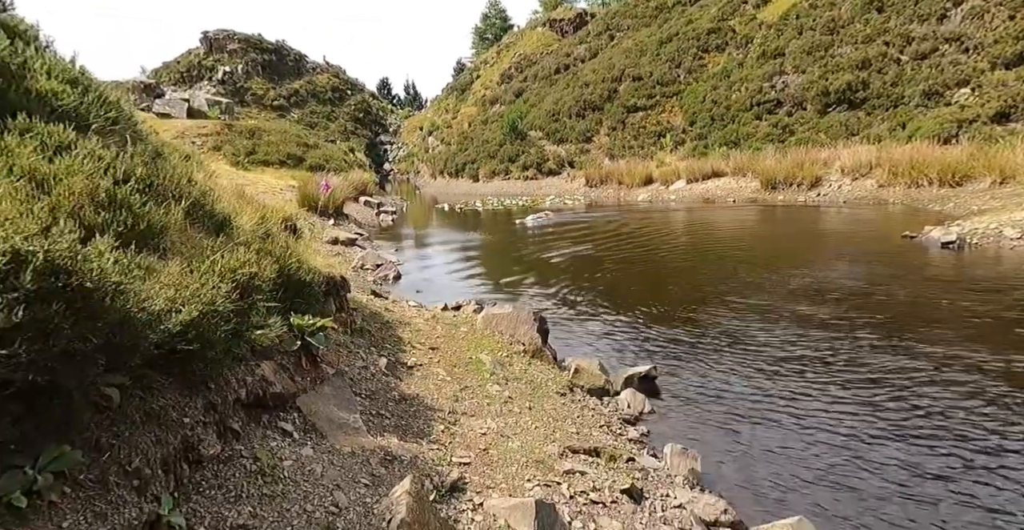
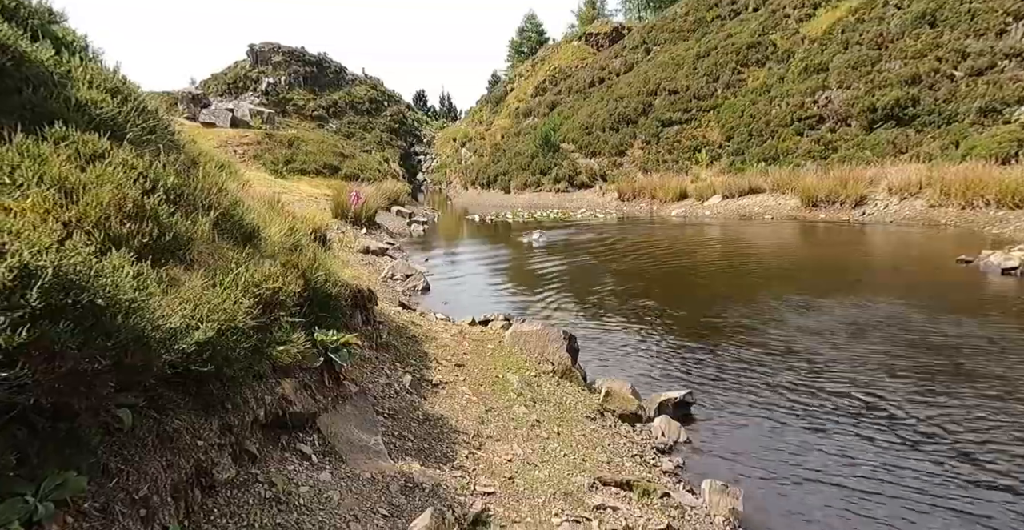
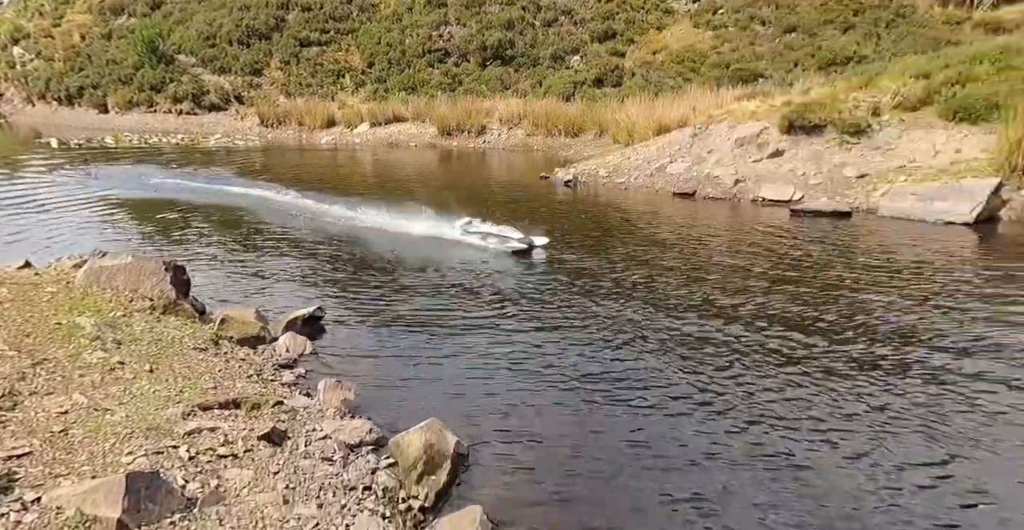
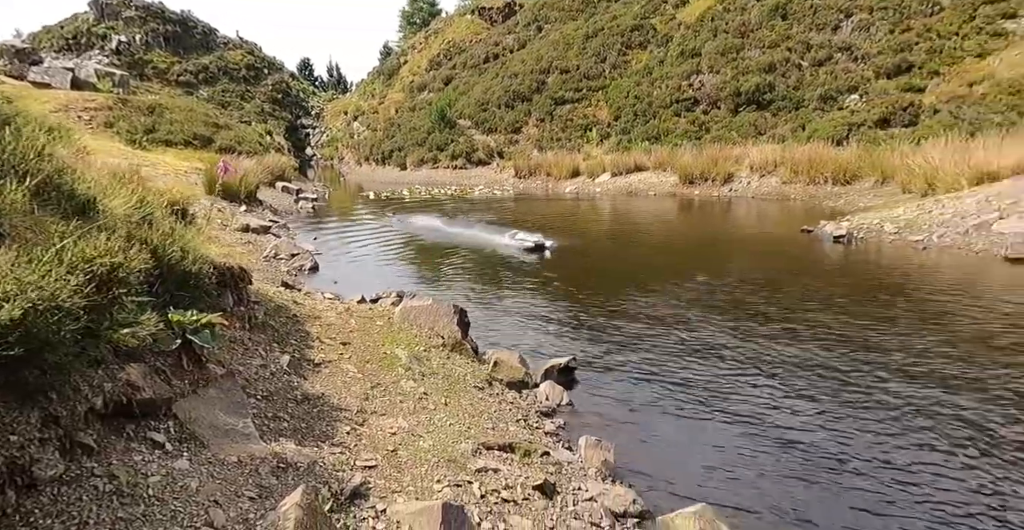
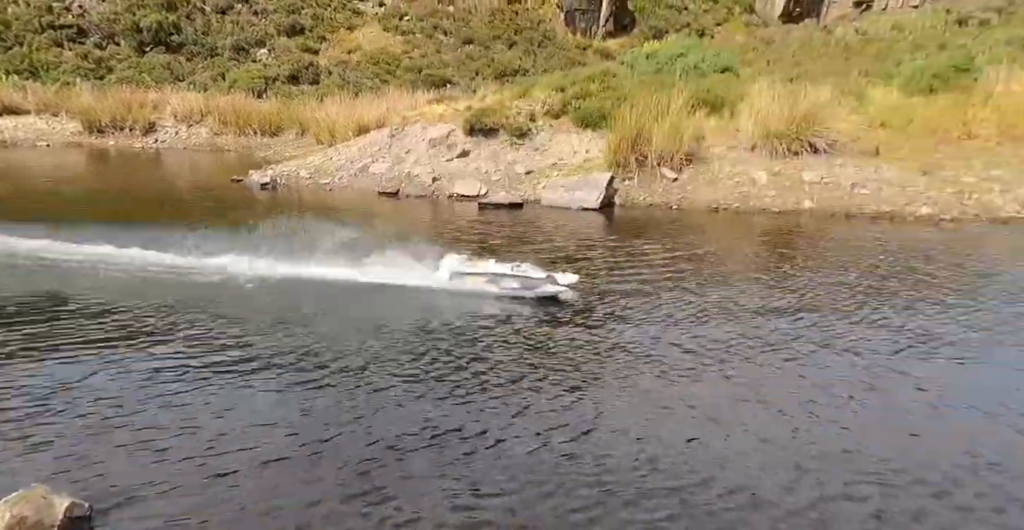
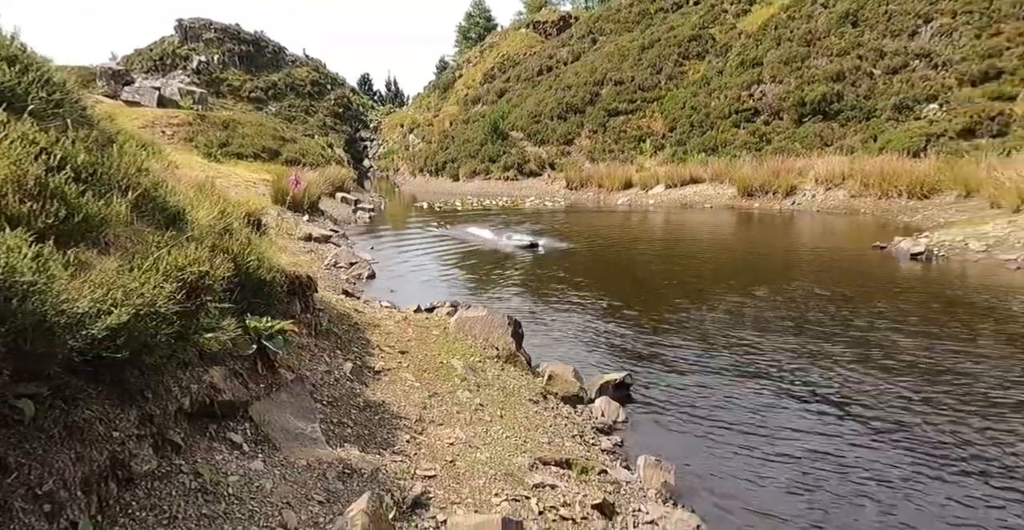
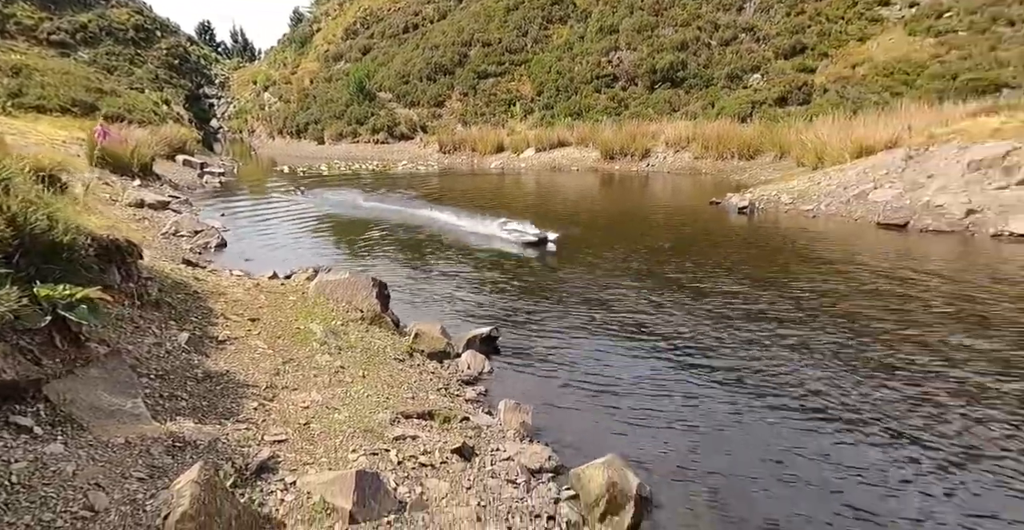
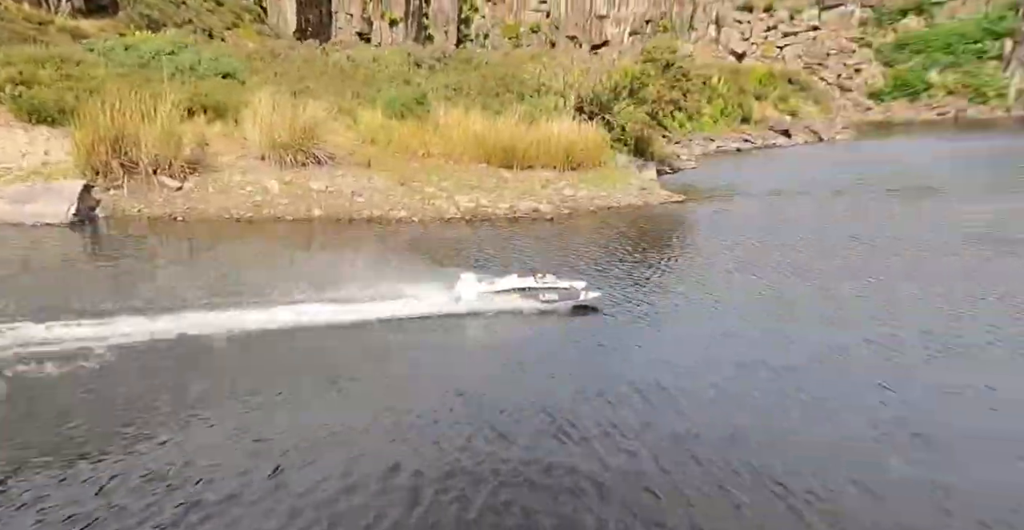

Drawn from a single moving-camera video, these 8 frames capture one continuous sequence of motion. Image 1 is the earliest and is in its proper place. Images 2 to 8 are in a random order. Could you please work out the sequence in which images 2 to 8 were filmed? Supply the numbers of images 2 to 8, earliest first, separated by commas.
2, 6, 4, 7, 3, 5, 8
